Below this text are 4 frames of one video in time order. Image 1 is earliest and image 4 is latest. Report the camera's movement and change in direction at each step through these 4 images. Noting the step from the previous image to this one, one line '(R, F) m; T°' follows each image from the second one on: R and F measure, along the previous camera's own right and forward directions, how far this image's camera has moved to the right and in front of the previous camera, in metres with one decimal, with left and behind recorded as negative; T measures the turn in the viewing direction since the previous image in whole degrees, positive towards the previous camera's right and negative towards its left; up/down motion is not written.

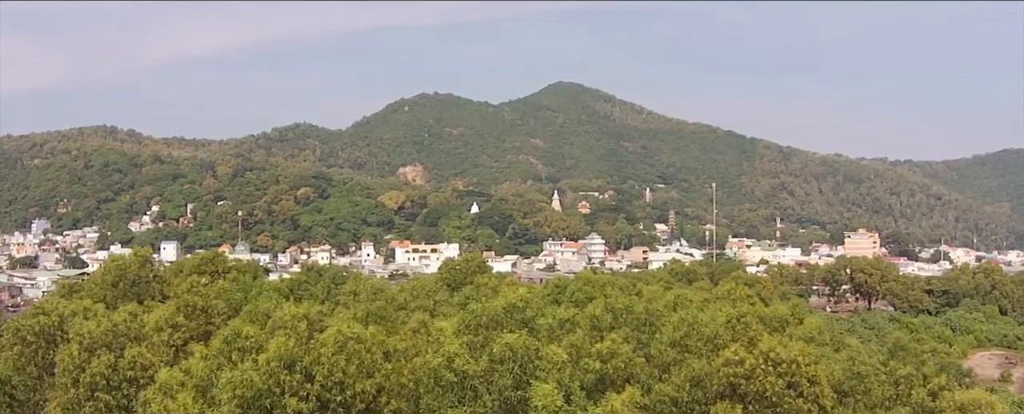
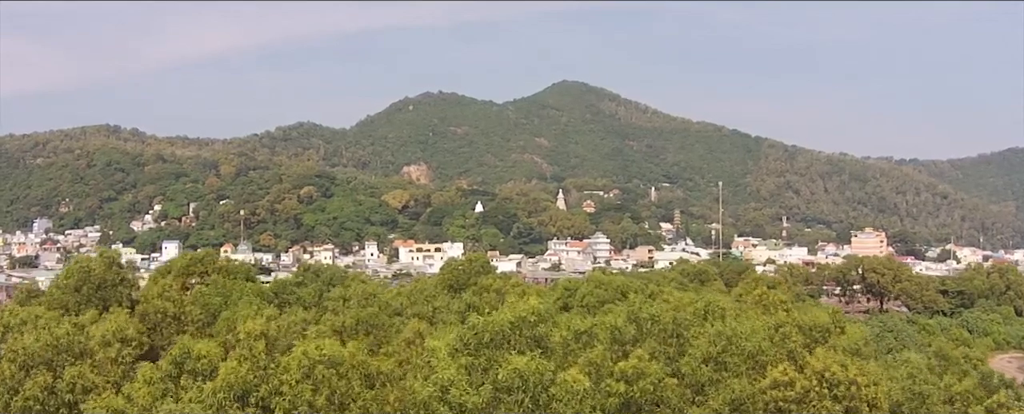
(0.0, +0.8) m; 0°
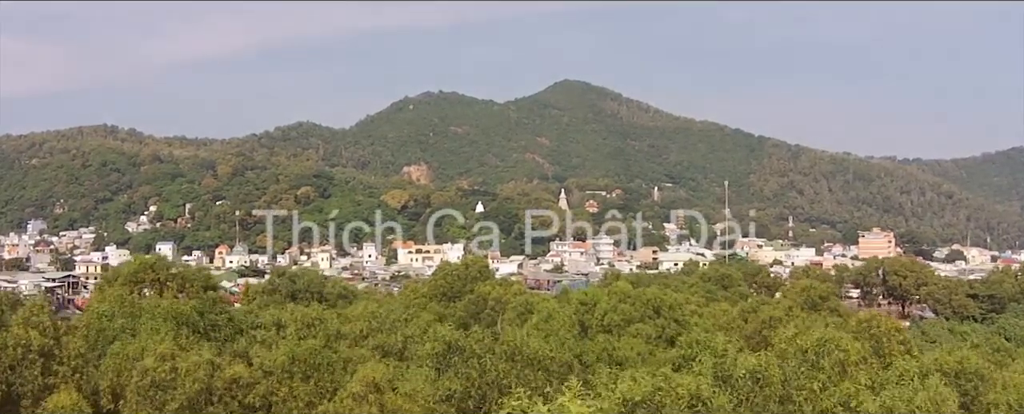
(0.0, +2.1) m; 0°
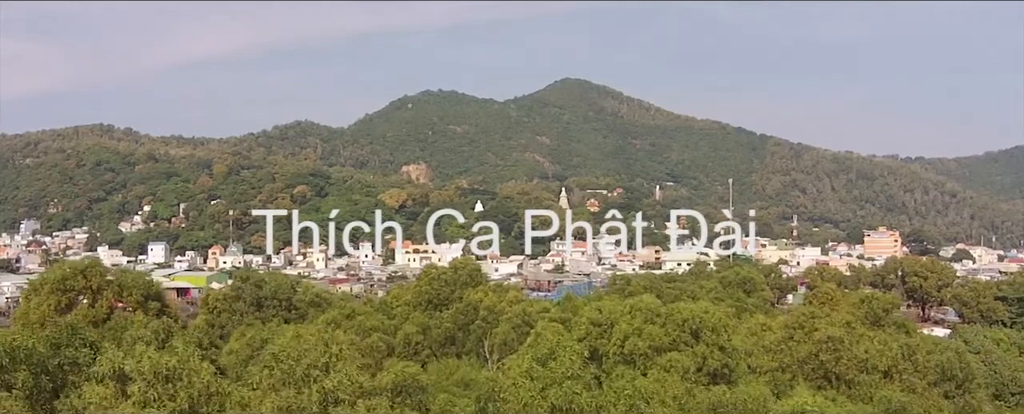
(+0.1, +2.0) m; 0°
